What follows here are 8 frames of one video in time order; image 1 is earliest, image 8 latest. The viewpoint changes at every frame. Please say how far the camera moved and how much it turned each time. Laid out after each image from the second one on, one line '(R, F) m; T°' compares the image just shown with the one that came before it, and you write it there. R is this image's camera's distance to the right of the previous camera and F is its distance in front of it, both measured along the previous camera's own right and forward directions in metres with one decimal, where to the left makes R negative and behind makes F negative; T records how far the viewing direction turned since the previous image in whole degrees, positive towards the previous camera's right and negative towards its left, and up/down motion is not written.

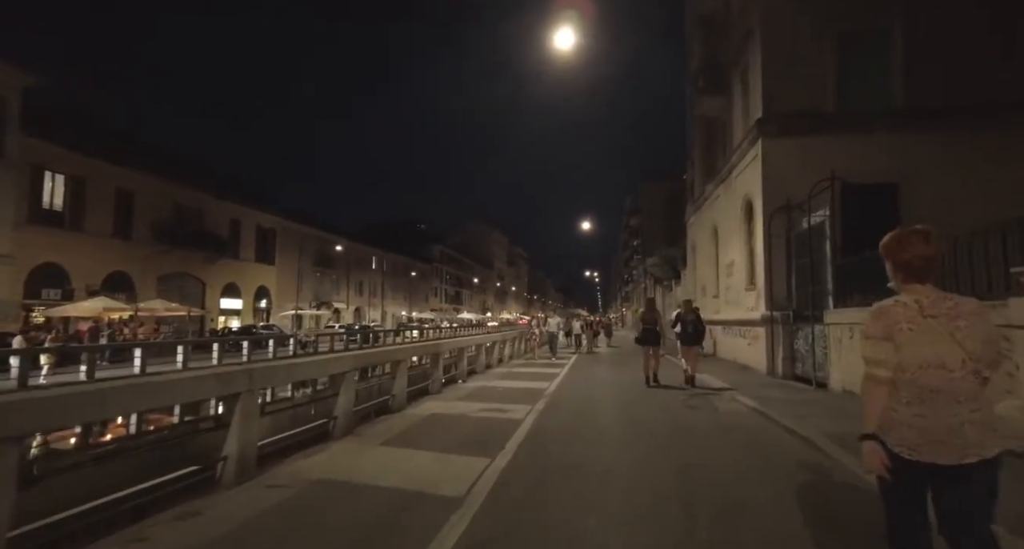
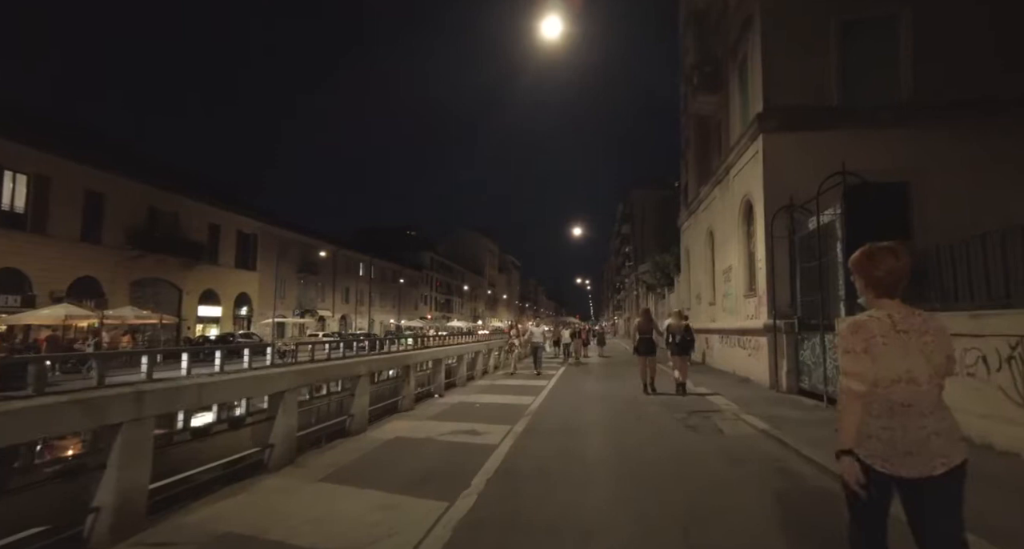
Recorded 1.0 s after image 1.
(+0.1, +0.6) m; +1°
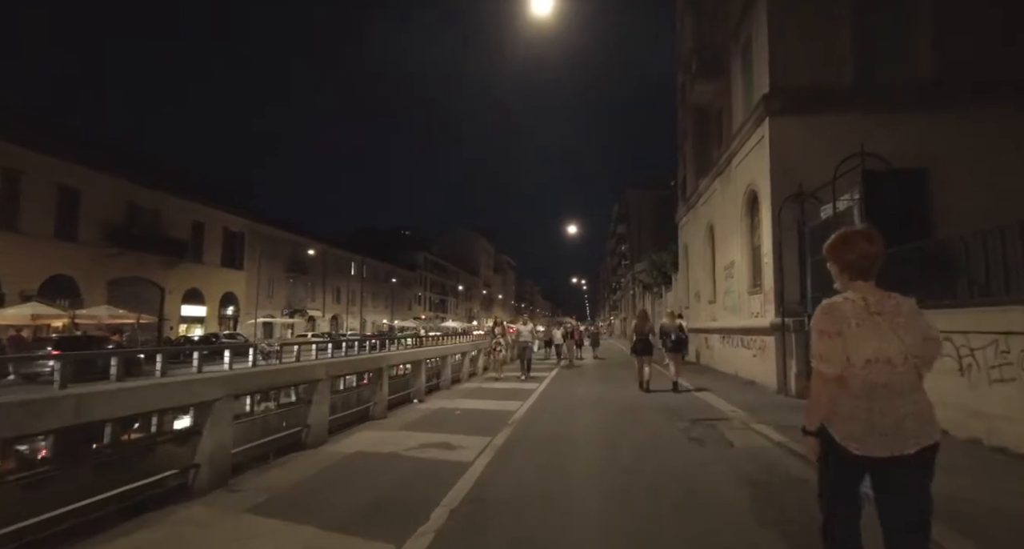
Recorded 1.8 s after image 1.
(+0.1, +0.5) m; 0°
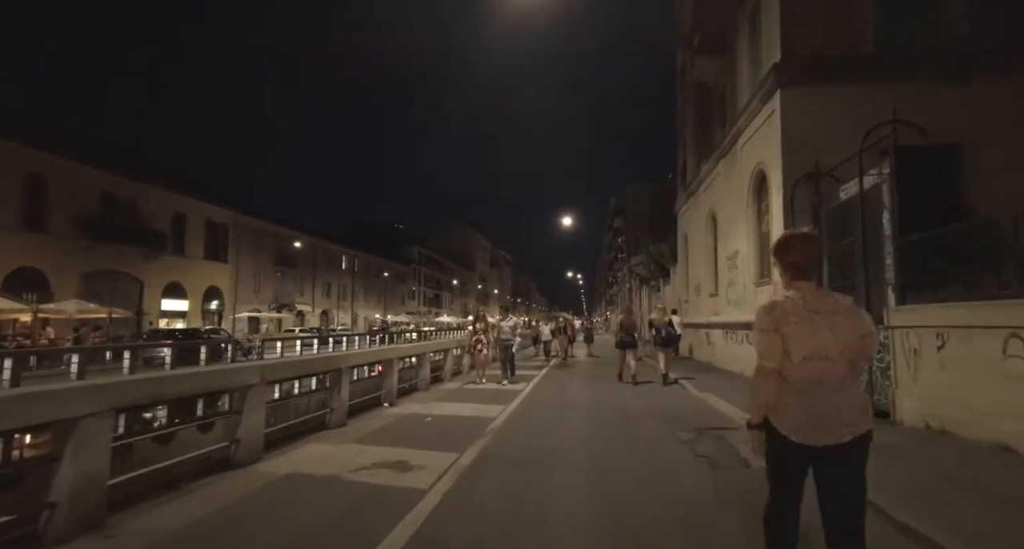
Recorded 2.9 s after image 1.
(+0.2, +0.6) m; 0°
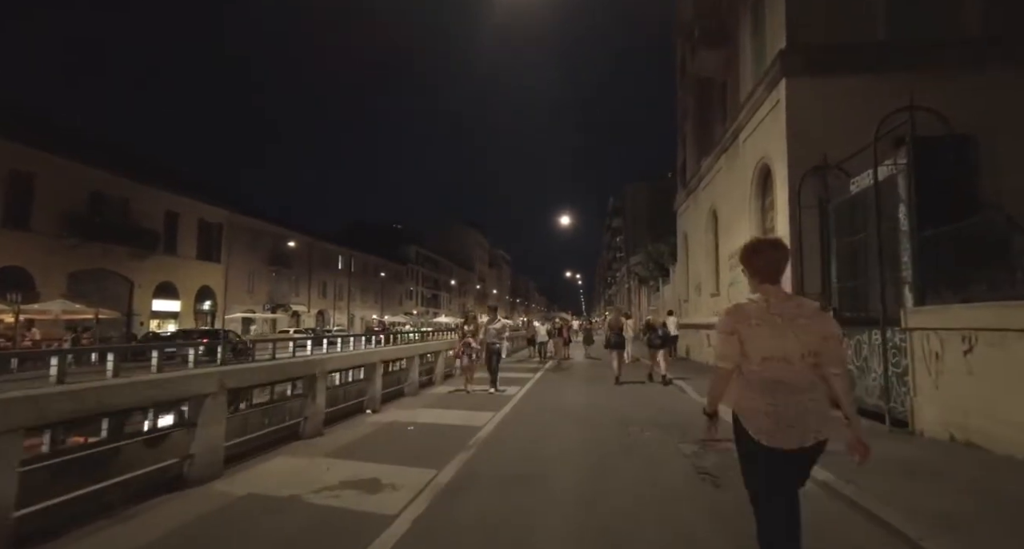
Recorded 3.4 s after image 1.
(+0.1, +0.3) m; 0°
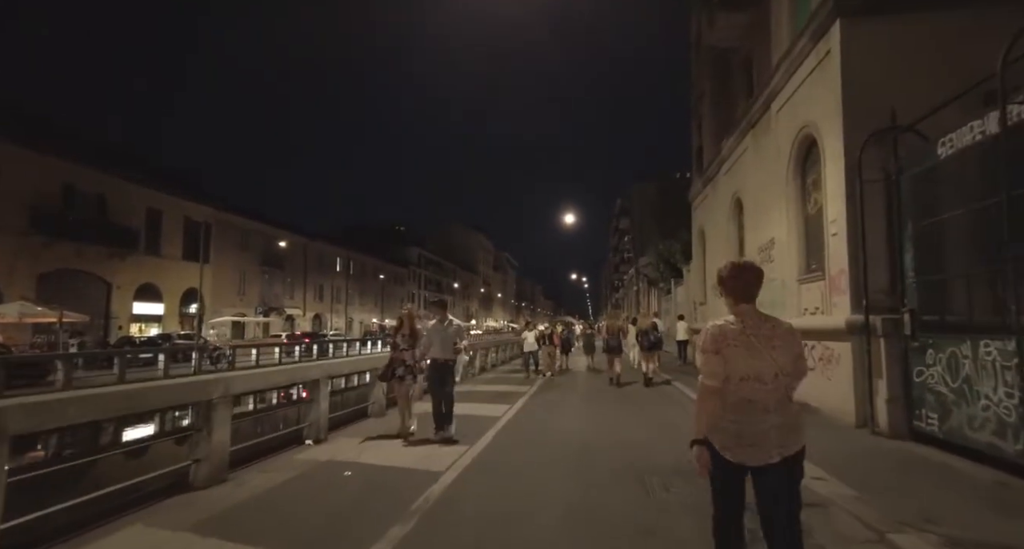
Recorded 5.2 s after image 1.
(+0.2, +1.1) m; -1°
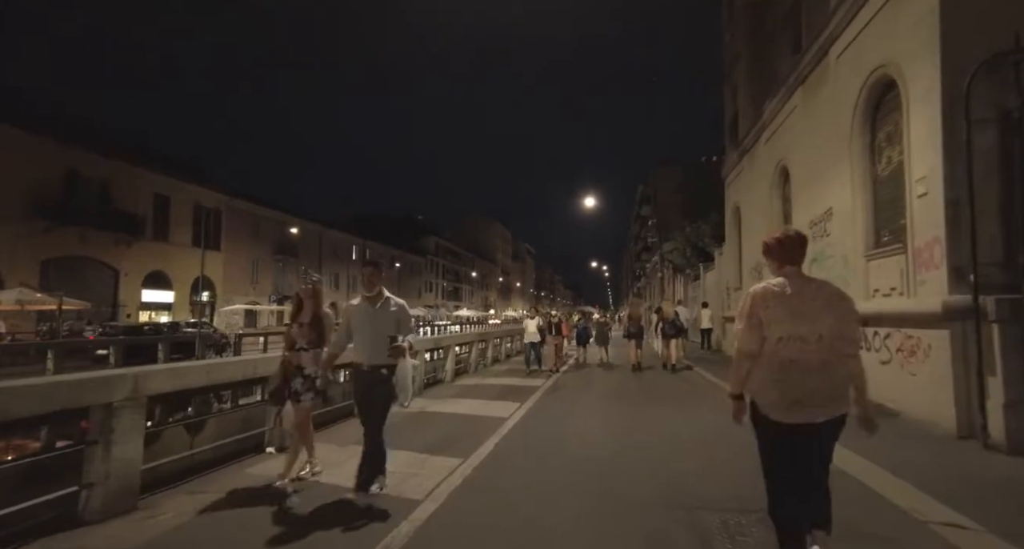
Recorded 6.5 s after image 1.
(+0.1, +0.8) m; -2°
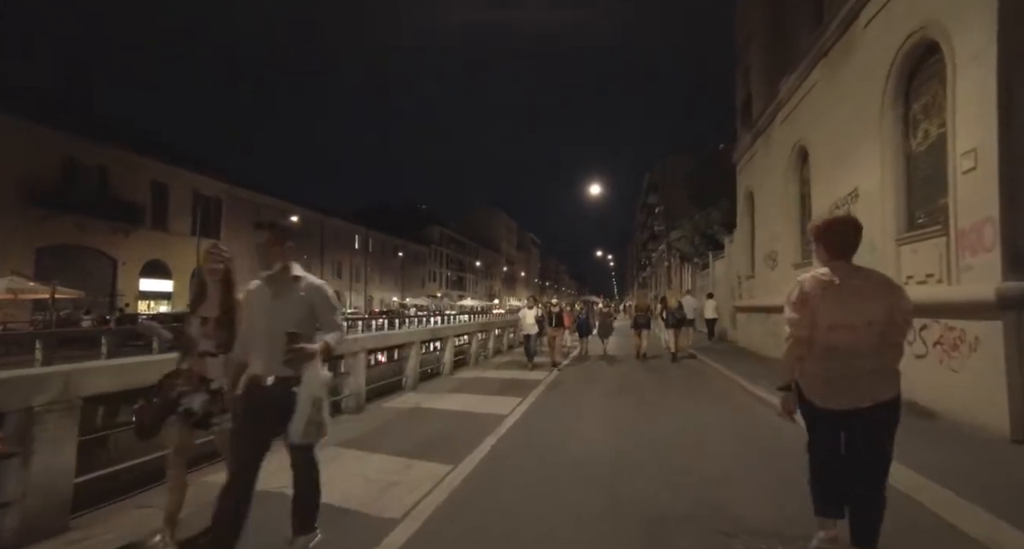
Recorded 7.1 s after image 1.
(0.0, +0.4) m; -1°
